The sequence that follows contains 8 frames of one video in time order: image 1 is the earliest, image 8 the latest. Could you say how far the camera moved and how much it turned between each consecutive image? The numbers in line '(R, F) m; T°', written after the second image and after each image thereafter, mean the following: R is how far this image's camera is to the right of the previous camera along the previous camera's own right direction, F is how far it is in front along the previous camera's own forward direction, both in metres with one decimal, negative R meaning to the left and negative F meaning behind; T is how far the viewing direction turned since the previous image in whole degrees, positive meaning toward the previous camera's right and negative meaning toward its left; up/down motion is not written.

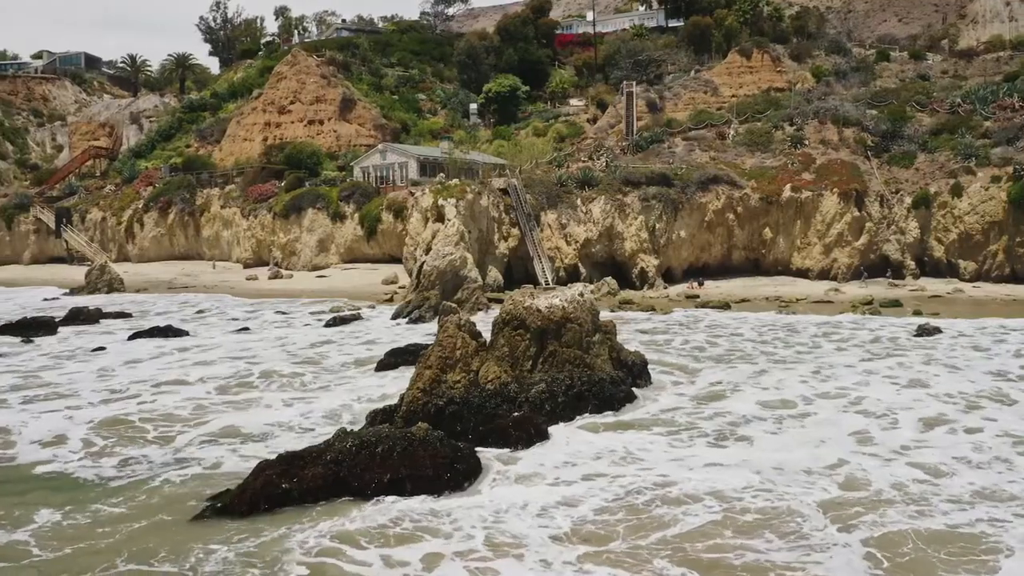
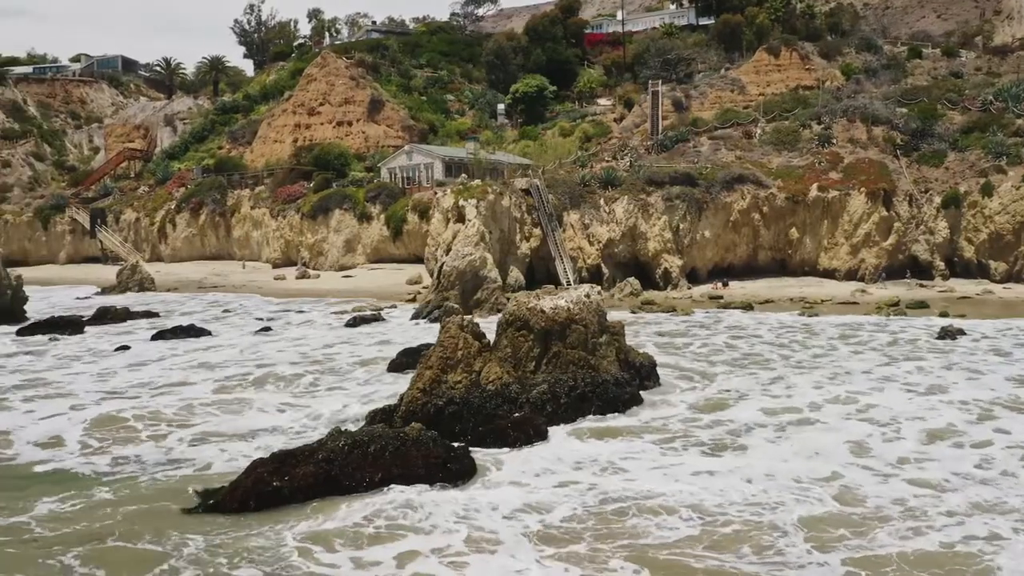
(+0.6, 0.0) m; -2°
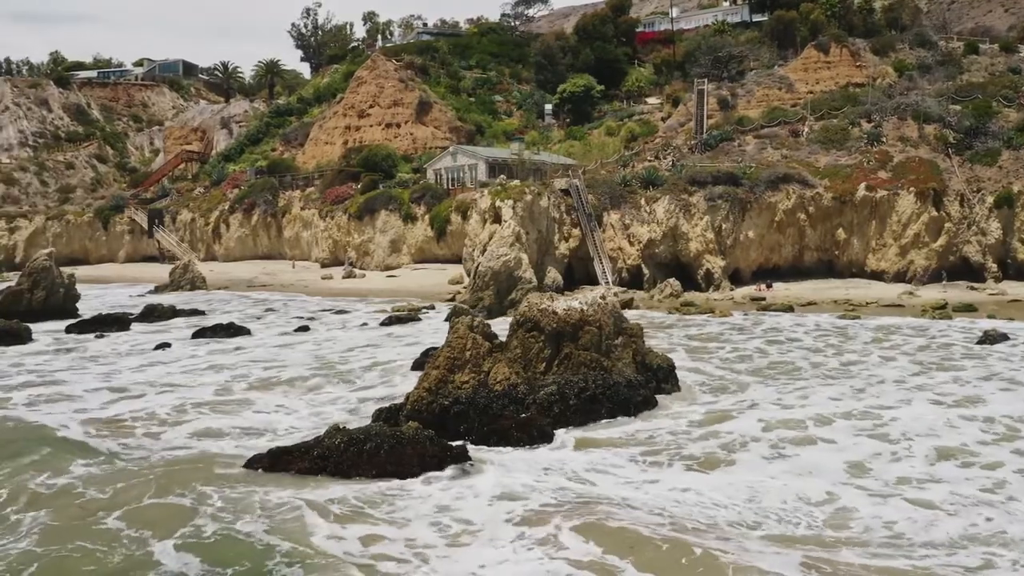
(+0.9, 0.0) m; -4°
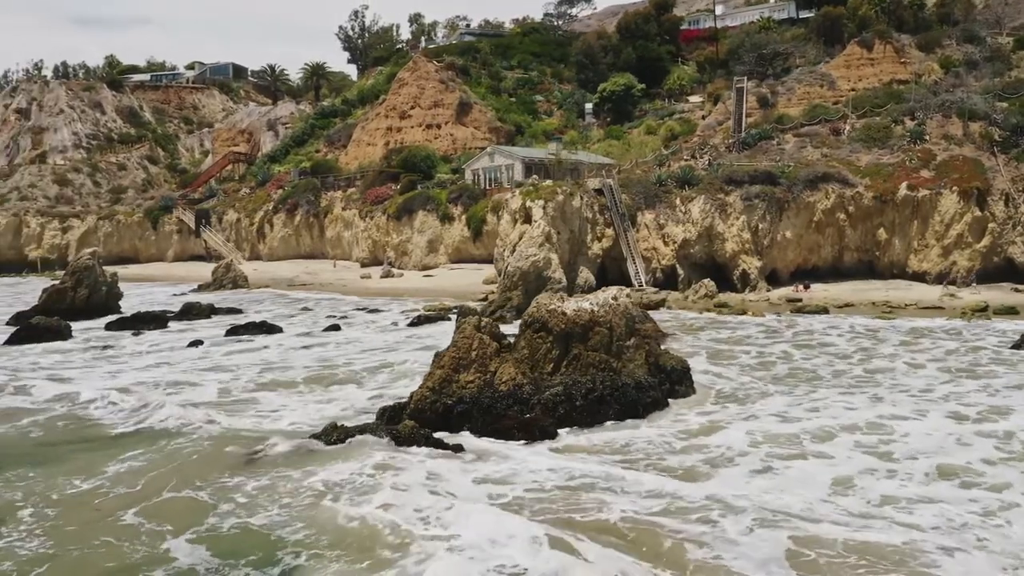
(+0.8, 0.0) m; -3°
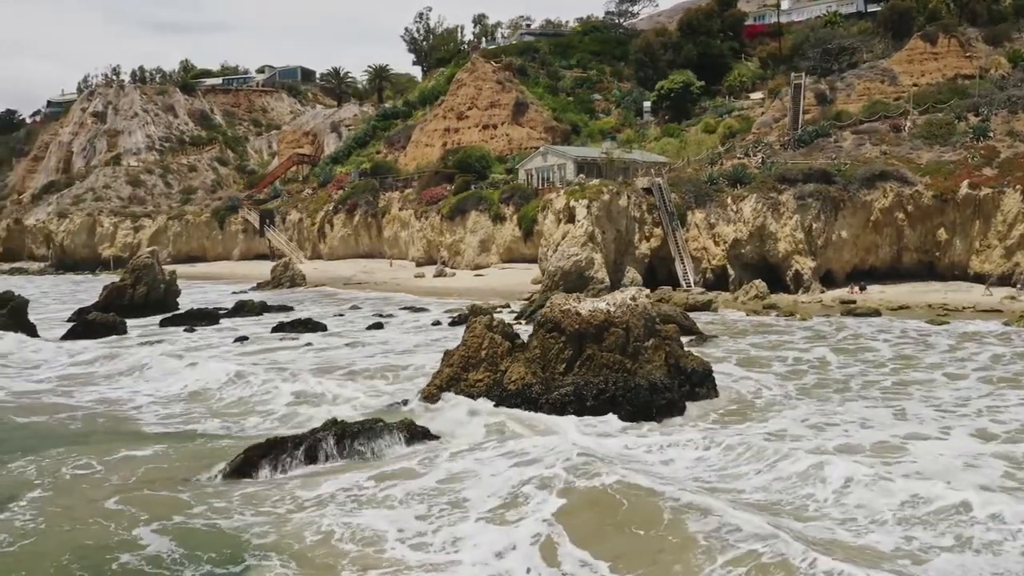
(+1.1, 0.0) m; -5°
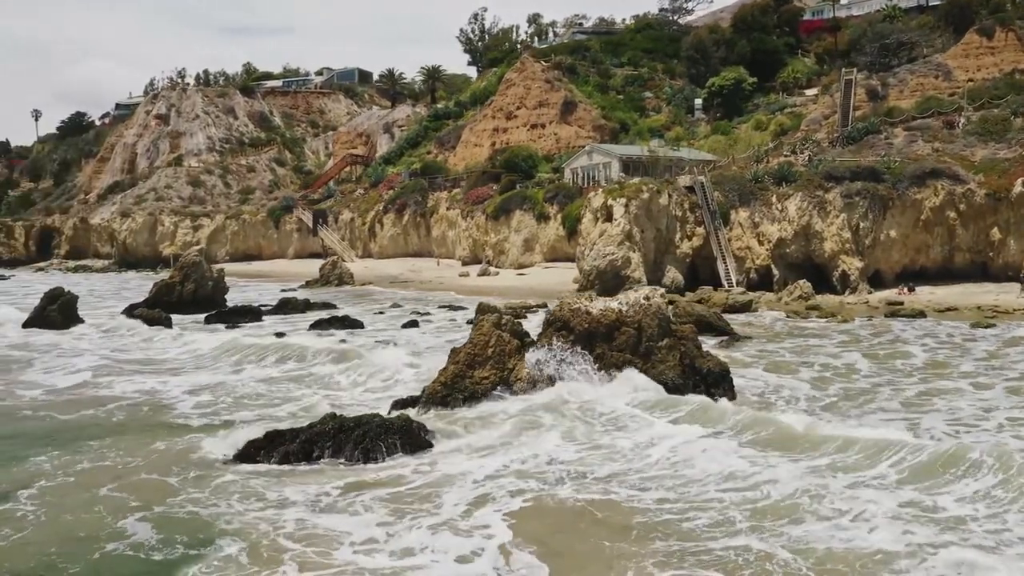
(+1.0, 0.0) m; -4°
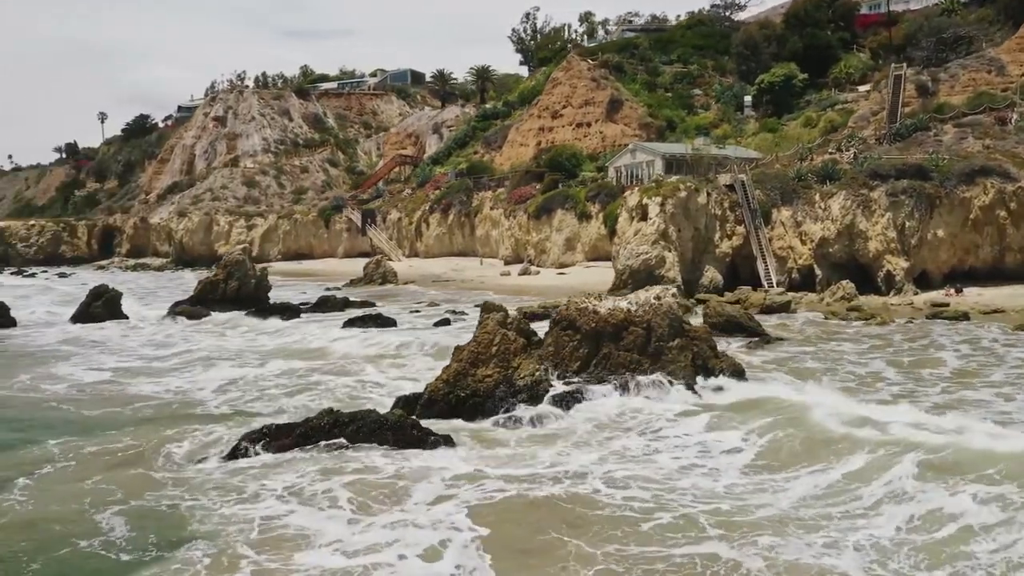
(+1.0, 0.0) m; -4°
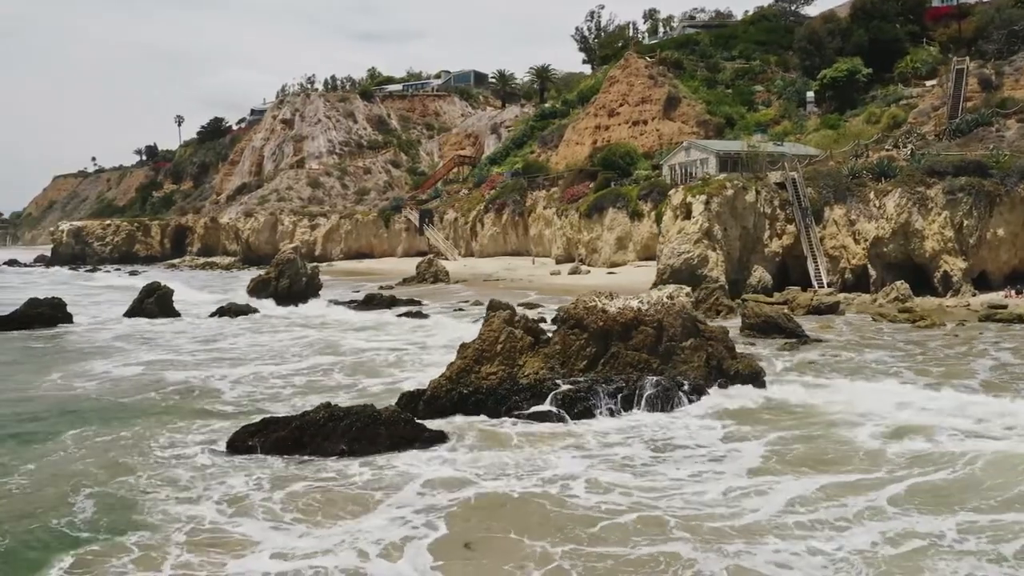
(+1.2, 0.0) m; -5°
